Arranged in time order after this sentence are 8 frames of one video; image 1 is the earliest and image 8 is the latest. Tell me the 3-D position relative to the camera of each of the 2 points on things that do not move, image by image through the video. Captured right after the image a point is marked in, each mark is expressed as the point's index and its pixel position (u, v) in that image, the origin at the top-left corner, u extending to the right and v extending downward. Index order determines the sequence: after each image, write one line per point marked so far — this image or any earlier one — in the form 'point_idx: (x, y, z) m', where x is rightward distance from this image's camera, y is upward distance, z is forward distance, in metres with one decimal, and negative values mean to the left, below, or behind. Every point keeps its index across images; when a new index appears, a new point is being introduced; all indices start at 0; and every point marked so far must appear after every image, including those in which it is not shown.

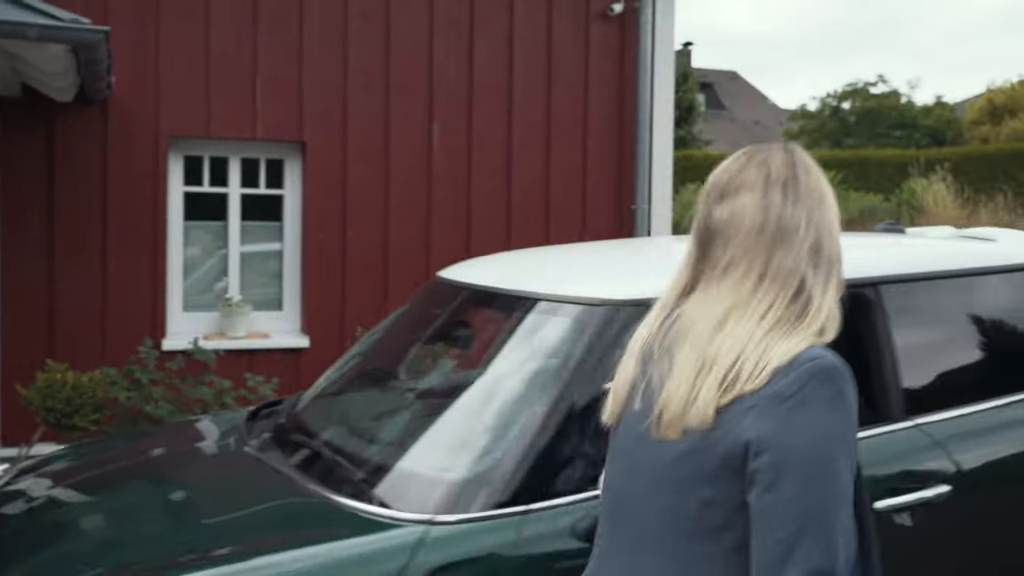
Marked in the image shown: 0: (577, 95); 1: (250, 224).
0: (+0.5, +1.4, +7.7) m
1: (-1.8, +0.4, +7.2) m
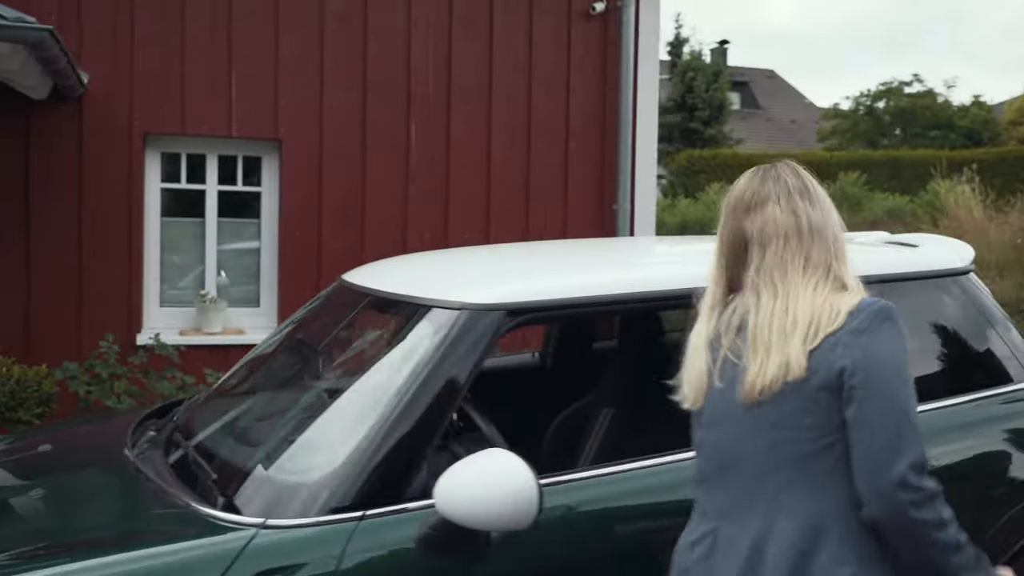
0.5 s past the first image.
0: (+0.3, +1.4, +7.6) m
1: (-2.0, +0.5, +7.2) m
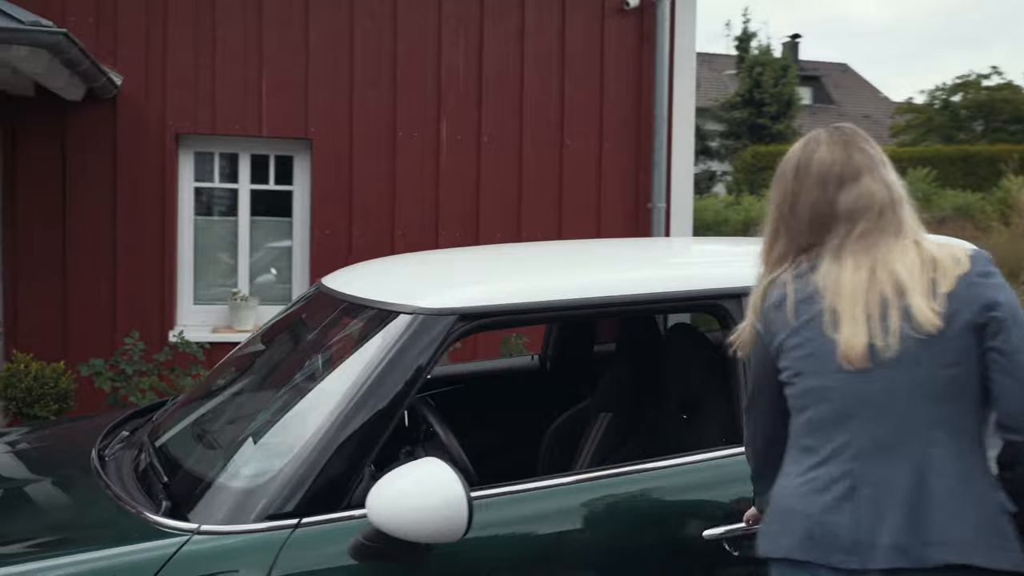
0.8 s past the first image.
0: (+0.6, +1.4, +7.5) m
1: (-1.8, +0.5, +7.3) m
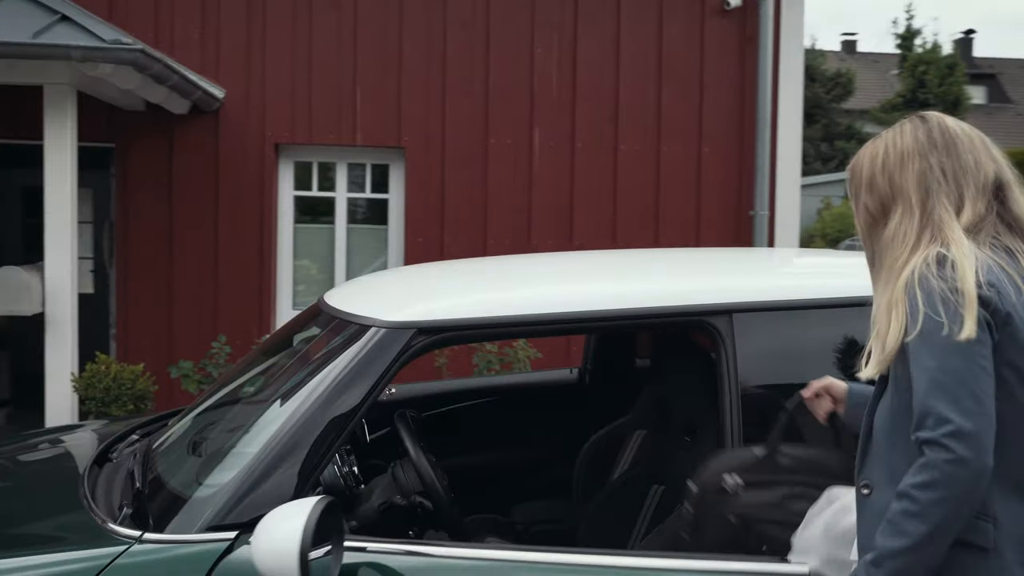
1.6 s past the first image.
0: (+1.3, +1.4, +7.3) m
1: (-1.1, +0.4, +7.4) m
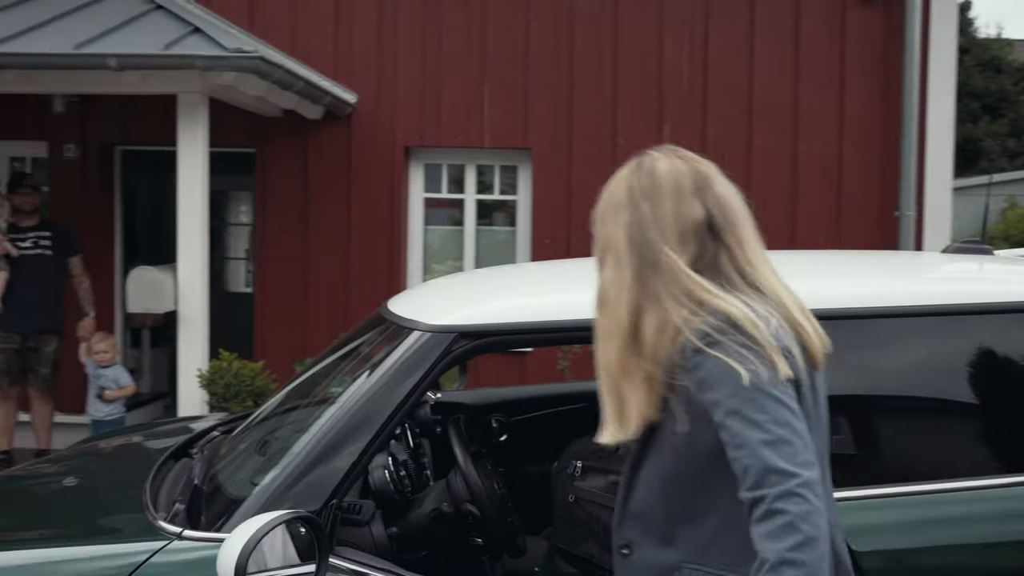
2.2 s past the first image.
0: (+2.1, +1.3, +6.9) m
1: (-0.2, +0.4, +7.5) m
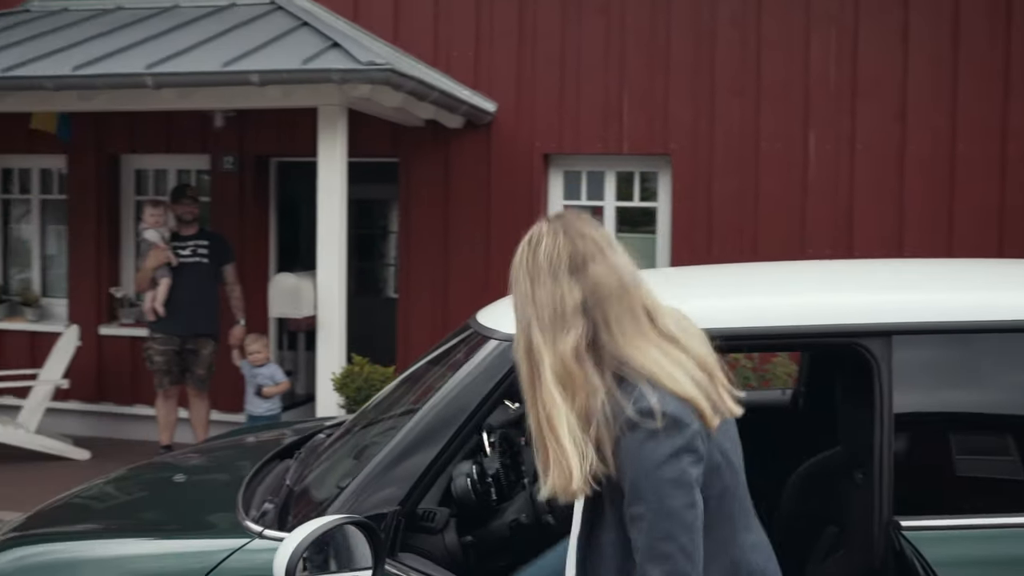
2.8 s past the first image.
0: (+3.0, +1.3, +6.5) m
1: (+0.8, +0.4, +7.4) m
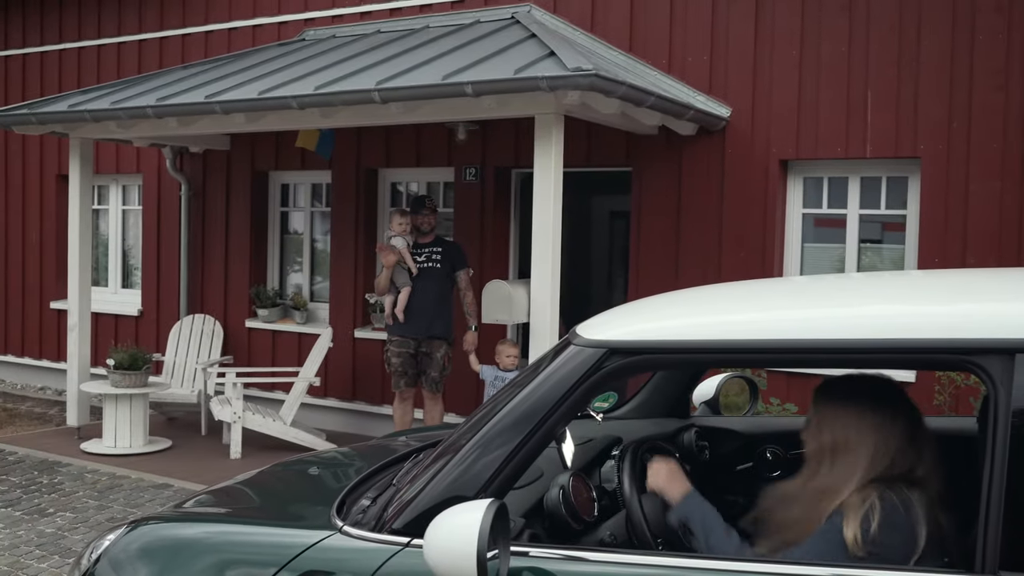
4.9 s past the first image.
0: (+4.2, +1.1, +5.3) m
1: (+2.4, +0.3, +6.8) m
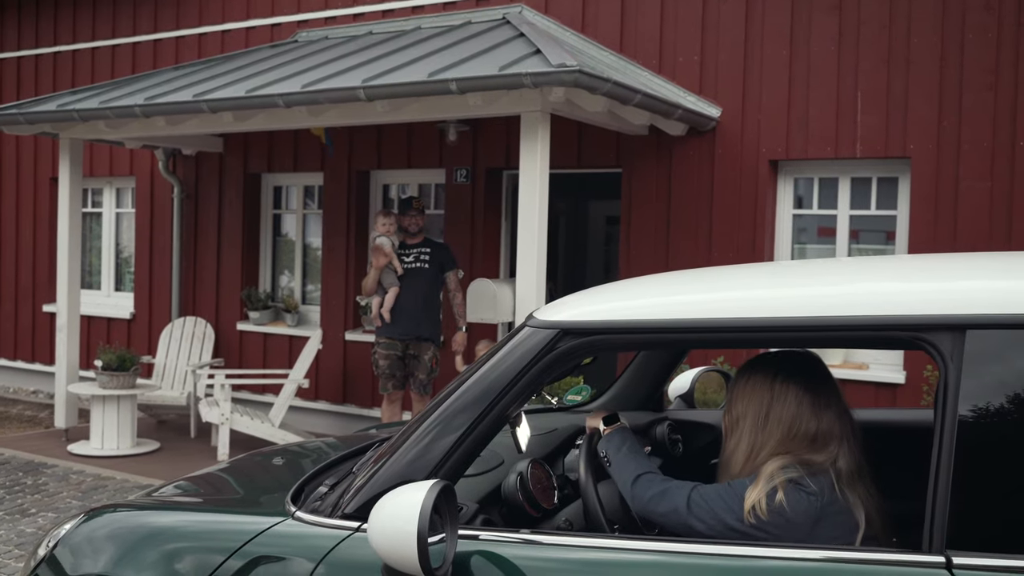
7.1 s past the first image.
0: (+4.1, +1.1, +5.3) m
1: (+2.3, +0.3, +6.7) m
